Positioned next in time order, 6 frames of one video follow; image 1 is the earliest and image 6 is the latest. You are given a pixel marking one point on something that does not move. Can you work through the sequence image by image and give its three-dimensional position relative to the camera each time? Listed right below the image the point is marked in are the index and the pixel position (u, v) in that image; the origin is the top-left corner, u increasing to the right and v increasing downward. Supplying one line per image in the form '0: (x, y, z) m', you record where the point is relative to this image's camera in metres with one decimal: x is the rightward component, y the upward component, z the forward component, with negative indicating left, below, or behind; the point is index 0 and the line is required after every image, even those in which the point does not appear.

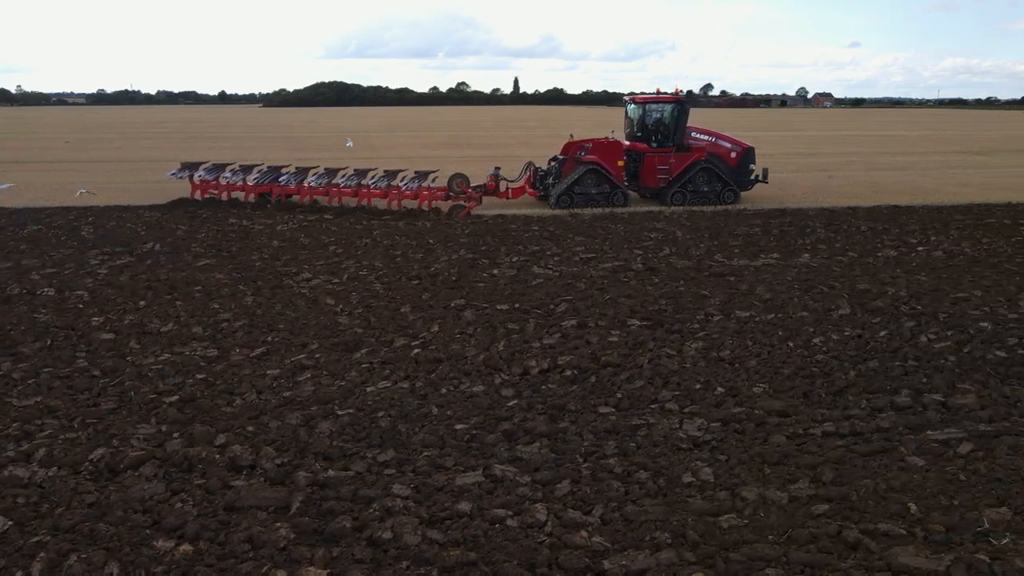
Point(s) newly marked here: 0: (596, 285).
0: (+0.7, 0.0, +10.8) m
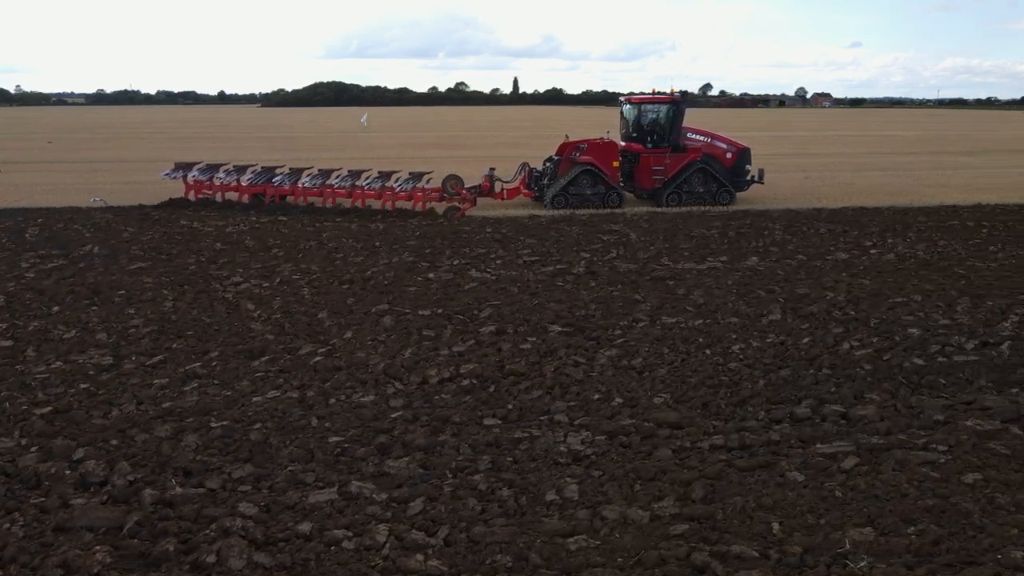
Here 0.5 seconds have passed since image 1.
0: (+0.1, 0.0, +10.6) m
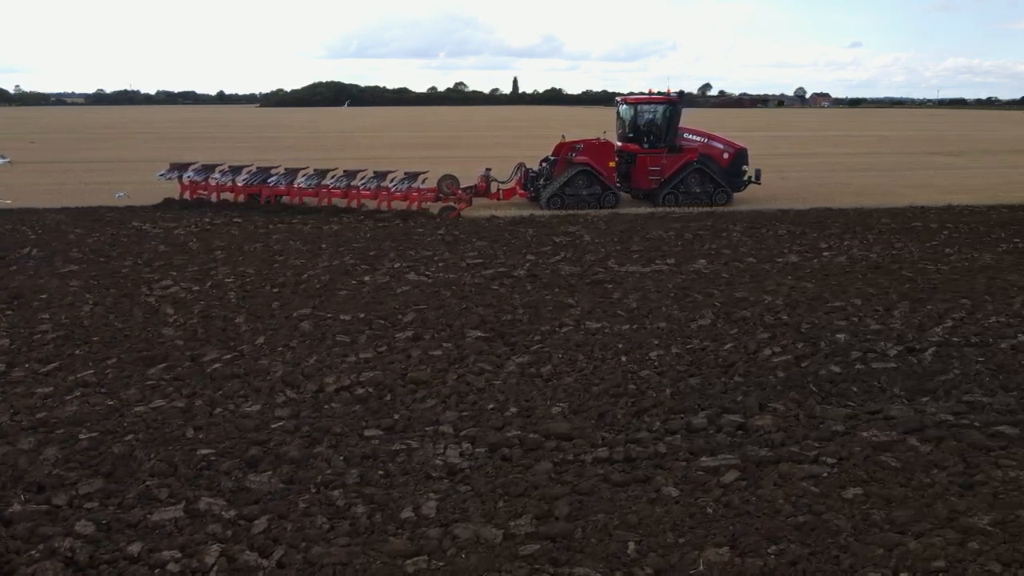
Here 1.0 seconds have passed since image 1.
0: (-0.5, -0.1, +10.4) m
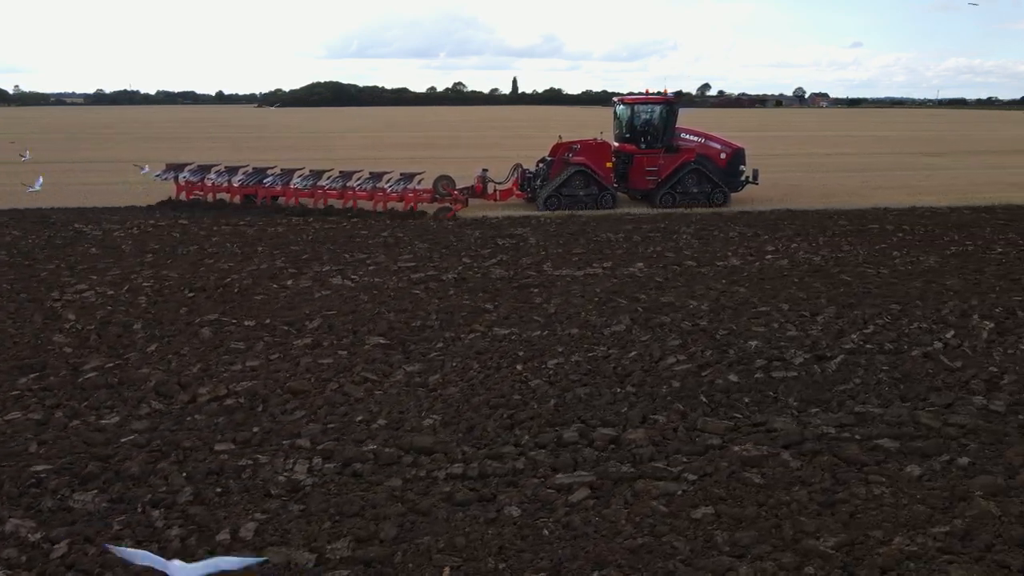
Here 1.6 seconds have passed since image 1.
0: (-1.1, -0.1, +10.2) m
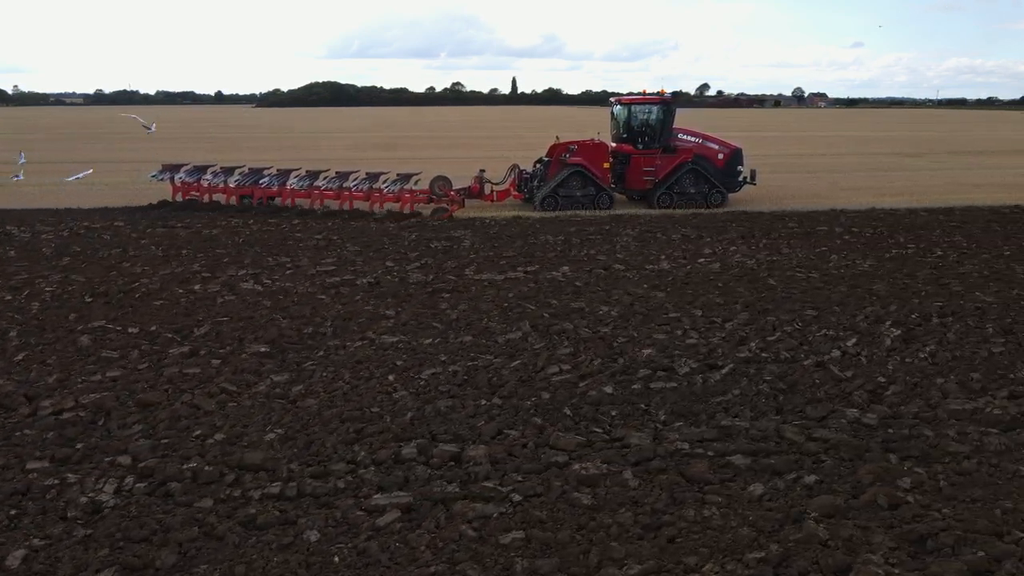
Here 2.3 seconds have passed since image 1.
0: (-1.9, -0.1, +9.9) m
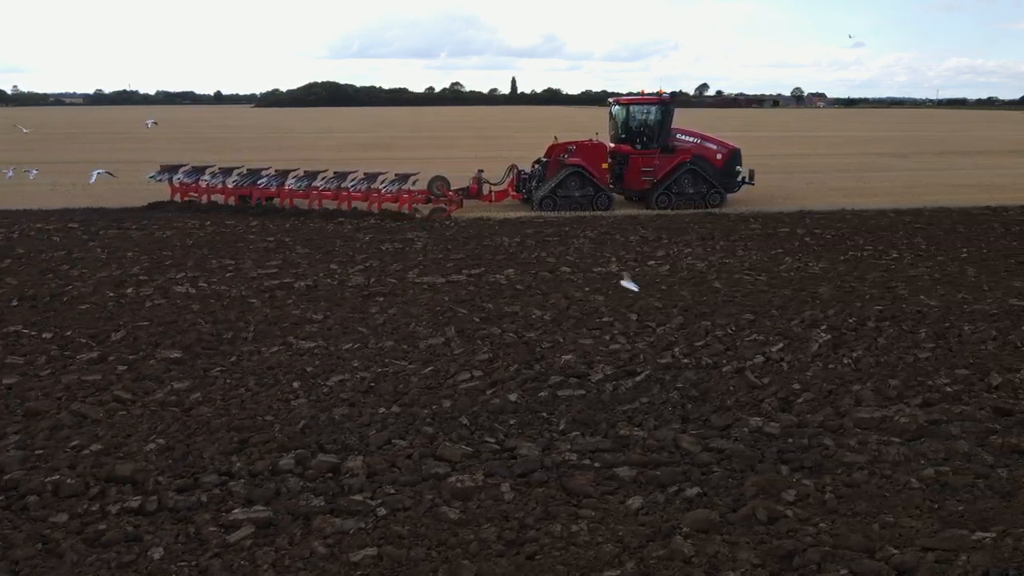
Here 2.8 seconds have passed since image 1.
0: (-2.4, -0.2, +9.7) m
